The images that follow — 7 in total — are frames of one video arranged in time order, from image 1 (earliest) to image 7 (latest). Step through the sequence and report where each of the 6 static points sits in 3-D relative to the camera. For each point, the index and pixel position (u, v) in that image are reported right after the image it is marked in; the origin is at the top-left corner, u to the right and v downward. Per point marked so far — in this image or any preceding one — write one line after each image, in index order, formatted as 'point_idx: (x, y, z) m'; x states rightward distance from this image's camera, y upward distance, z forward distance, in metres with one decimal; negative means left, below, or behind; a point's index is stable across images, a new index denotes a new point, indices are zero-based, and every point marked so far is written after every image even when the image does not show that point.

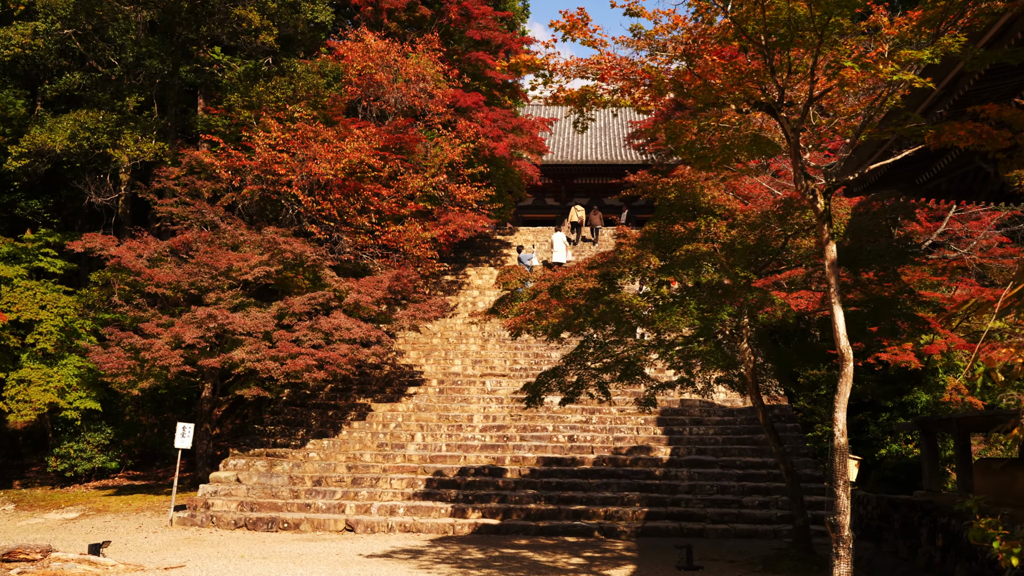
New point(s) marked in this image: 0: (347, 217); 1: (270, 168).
0: (-2.8, +1.3, +13.2) m
1: (-4.0, +2.0, +12.7) m
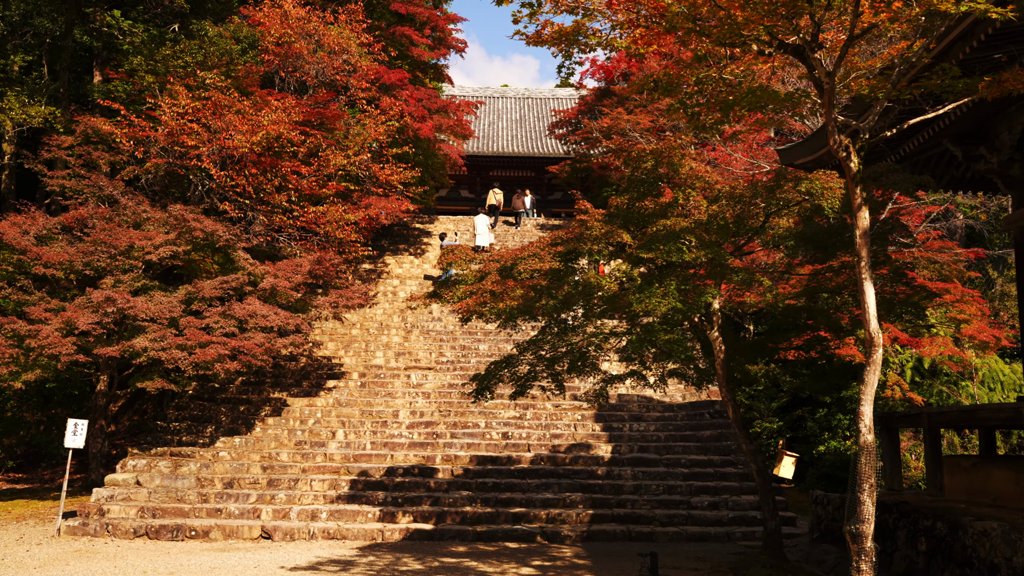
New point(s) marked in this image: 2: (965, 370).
0: (-3.9, +1.5, +12.2) m
1: (-5.0, +2.2, +11.5) m
2: (+7.1, -1.3, +12.0) m
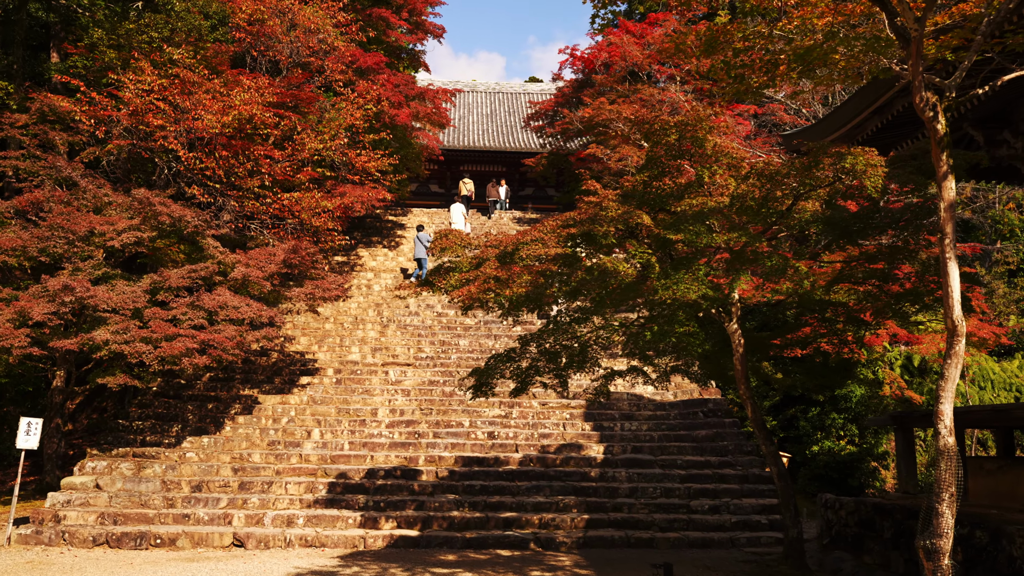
0: (-4.1, +1.7, +11.5) m
1: (-5.2, +2.4, +10.8) m
2: (+6.9, -1.3, +11.9) m
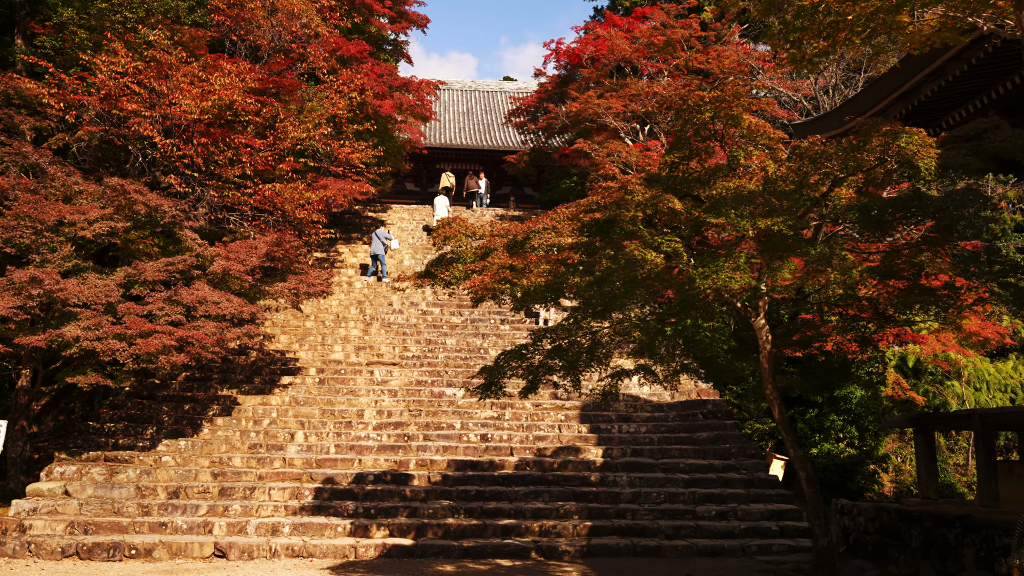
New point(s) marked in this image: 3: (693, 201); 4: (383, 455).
0: (-4.2, +1.7, +10.9) m
1: (-5.3, +2.5, +10.2) m
2: (+6.7, -1.2, +11.7) m
3: (+1.3, +0.6, +5.3) m
4: (-1.6, -2.0, +9.3) m
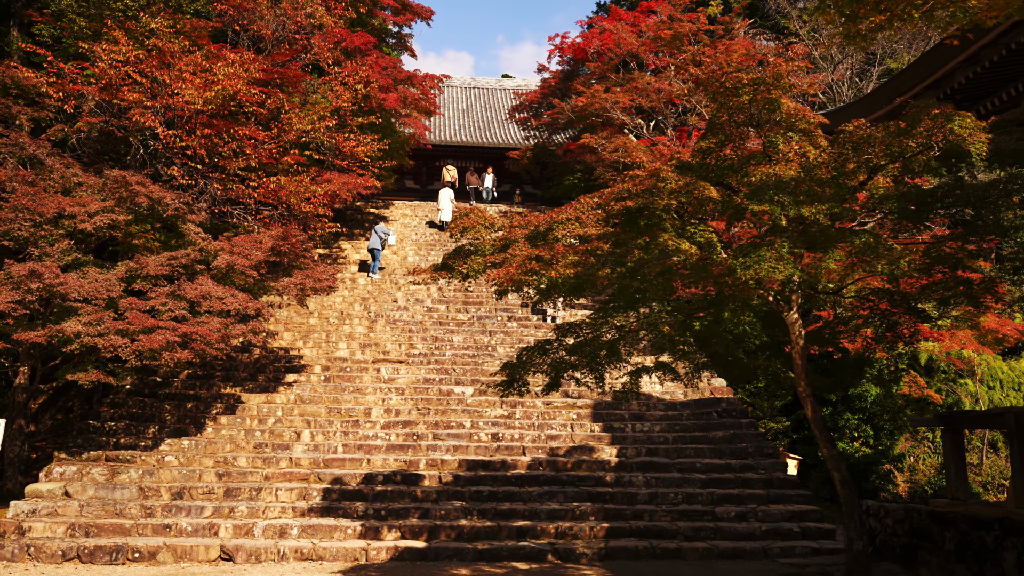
0: (-4.1, +1.8, +10.7) m
1: (-5.1, +2.5, +9.9) m
2: (+6.9, -1.2, +11.5) m
3: (+1.4, +0.7, +5.1) m
4: (-1.4, -2.0, +9.0) m
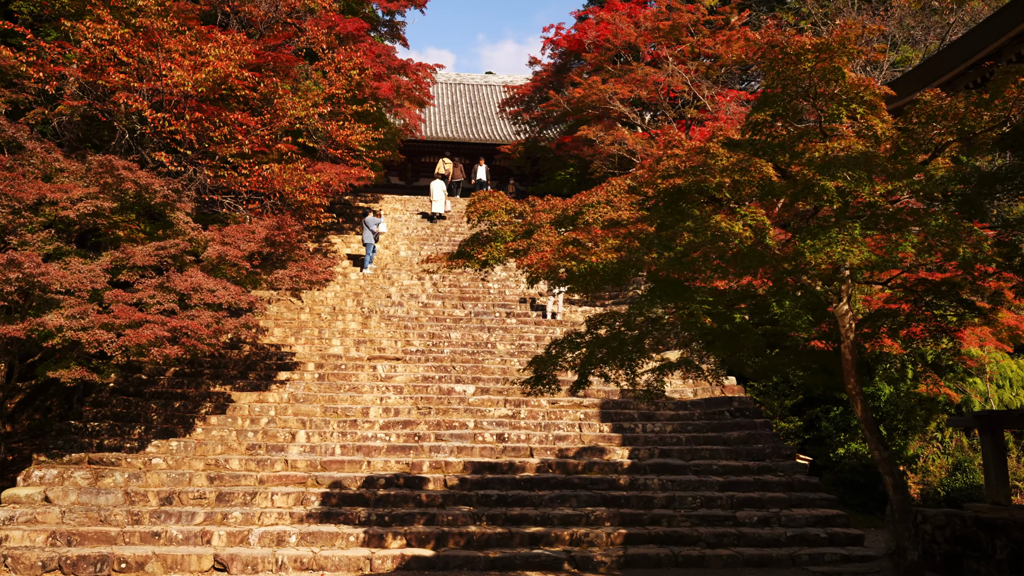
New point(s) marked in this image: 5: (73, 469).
0: (-4.0, +1.9, +10.1) m
1: (-5.0, +2.6, +9.4) m
2: (+6.9, -1.1, +11.3) m
3: (+1.6, +0.7, +4.7) m
4: (-1.3, -1.9, +8.6) m
5: (-4.5, -1.9, +7.9) m
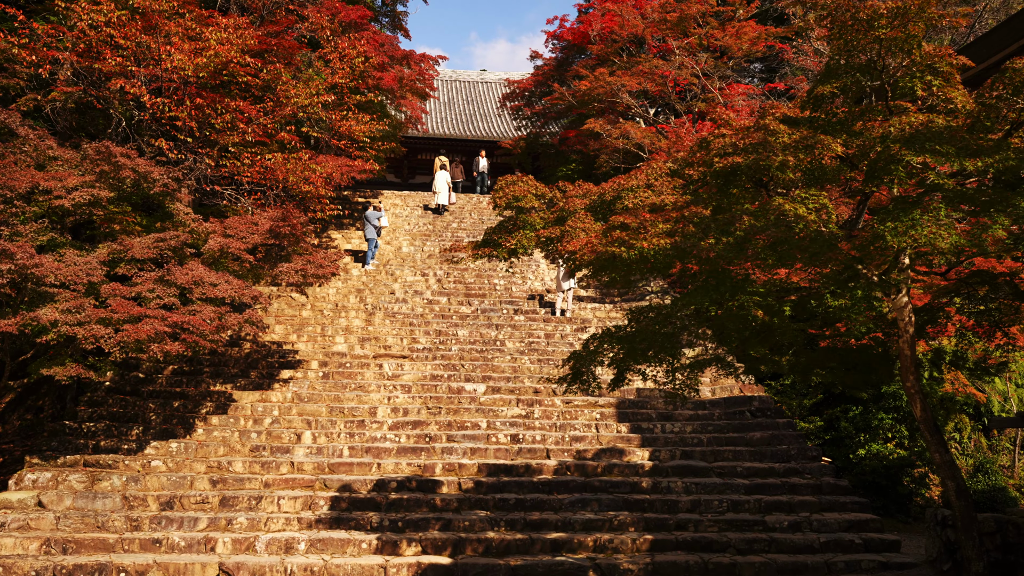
0: (-3.9, +1.9, +9.8) m
1: (-4.9, +2.7, +9.0) m
2: (+7.0, -1.1, +11.0) m
3: (+1.8, +0.8, +4.3) m
4: (-1.2, -1.8, +8.2) m
5: (-4.4, -1.8, +7.5) m
